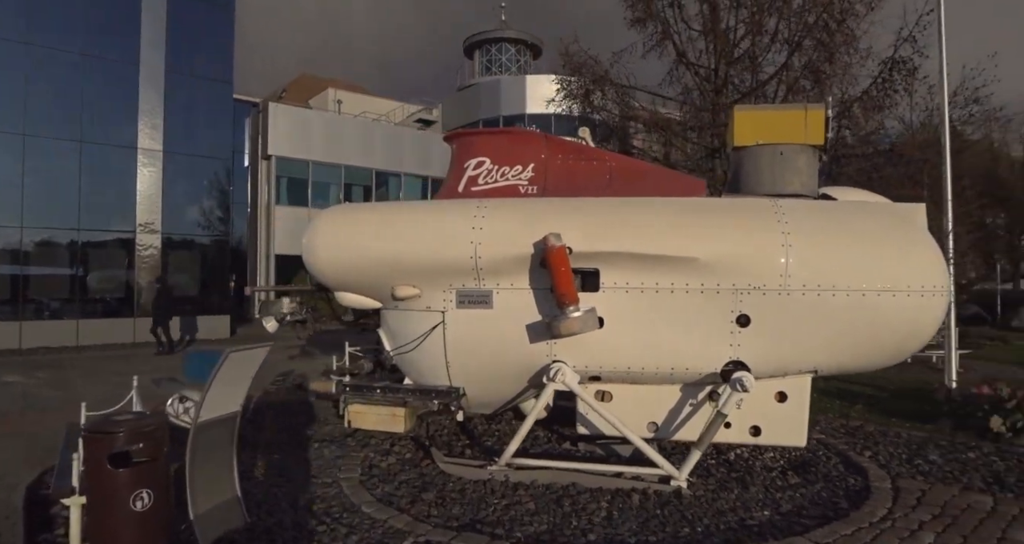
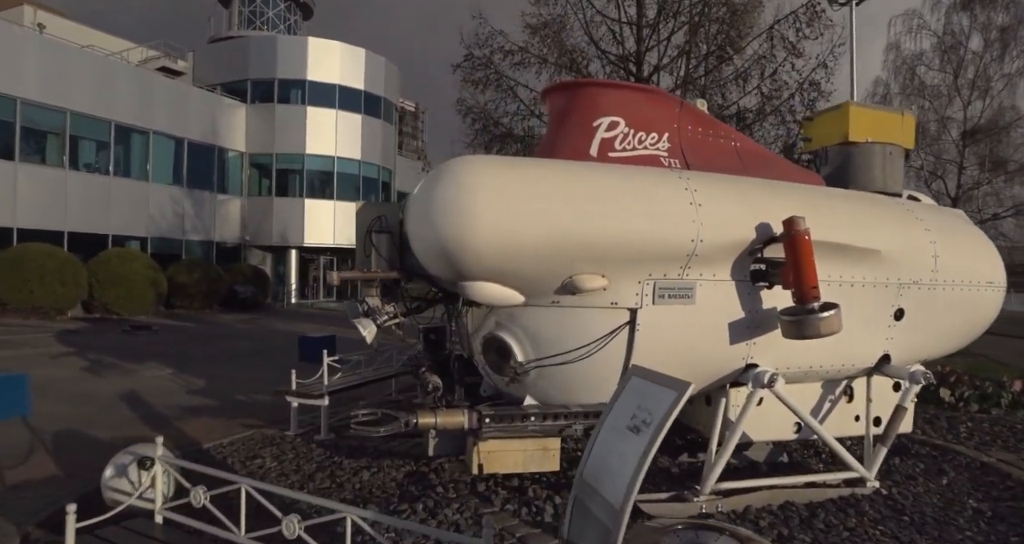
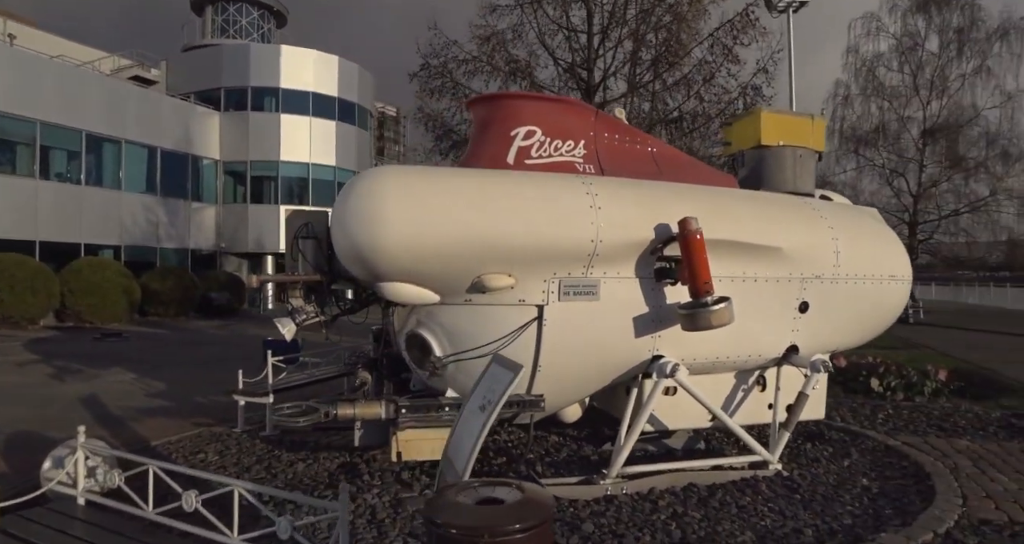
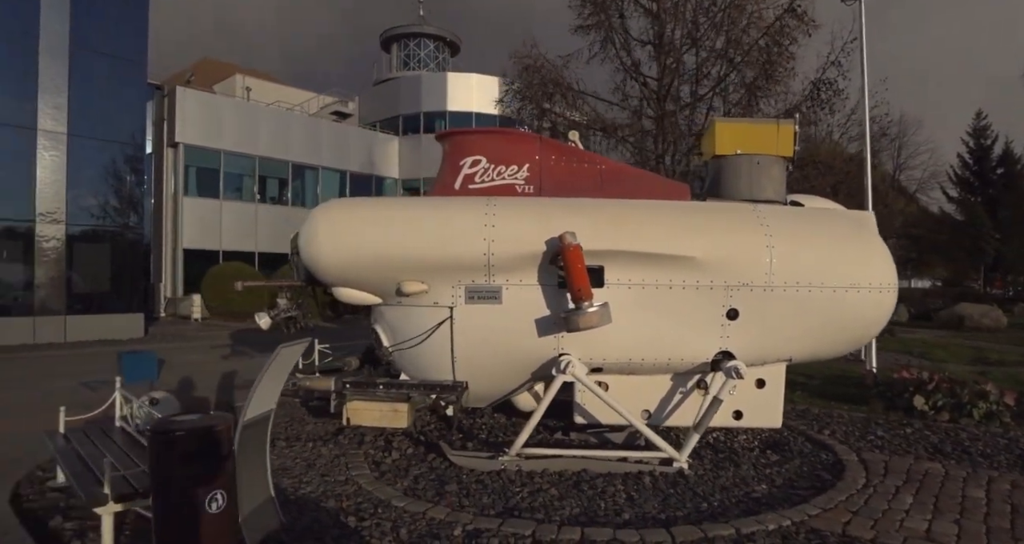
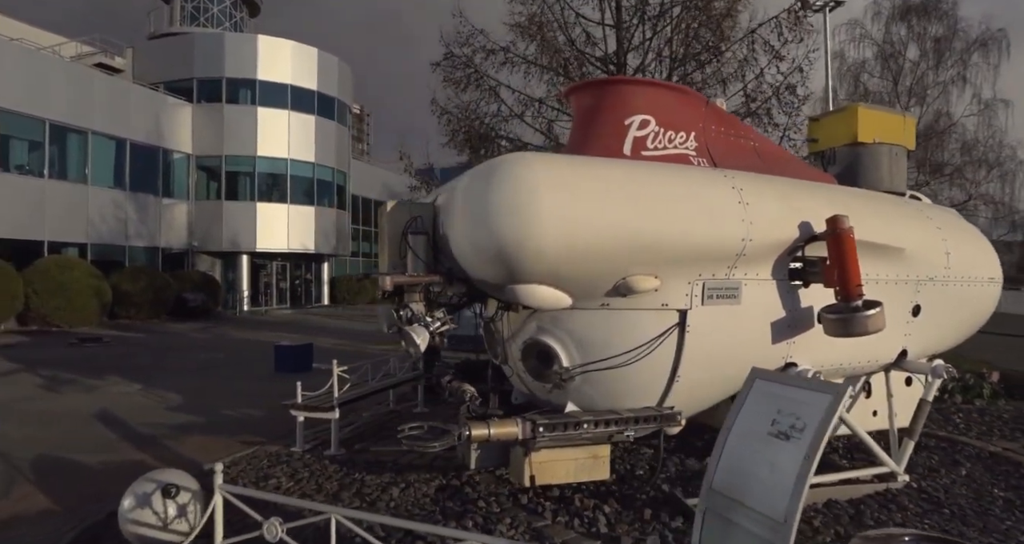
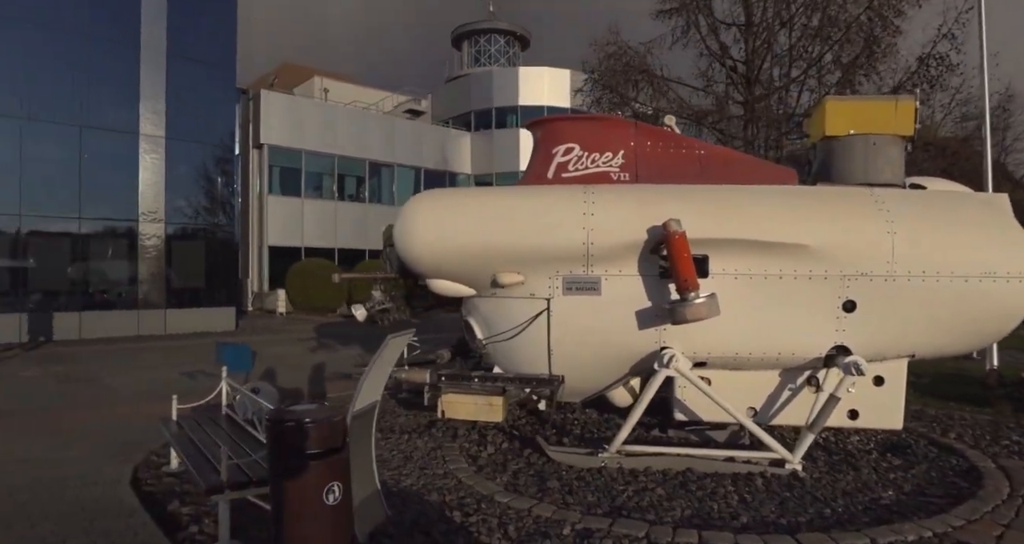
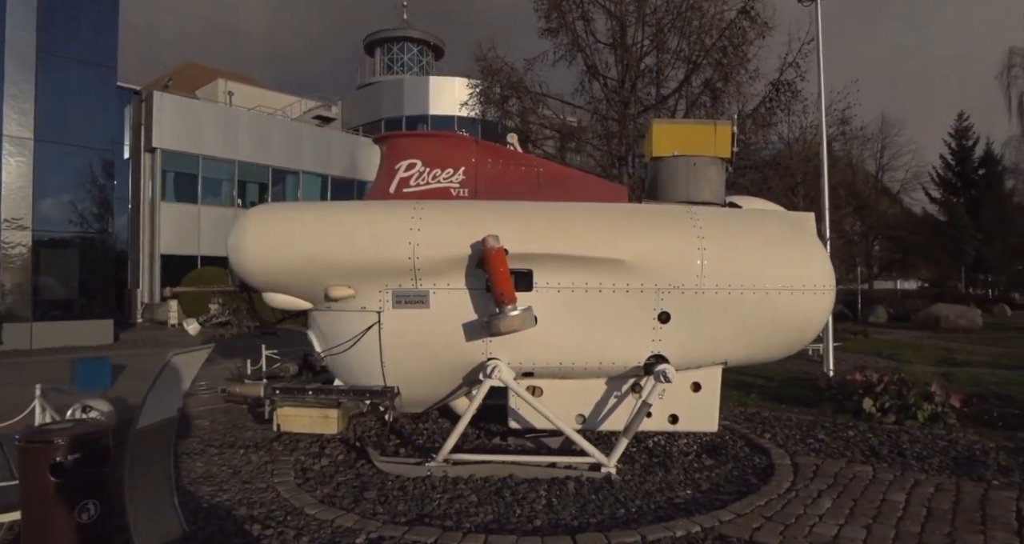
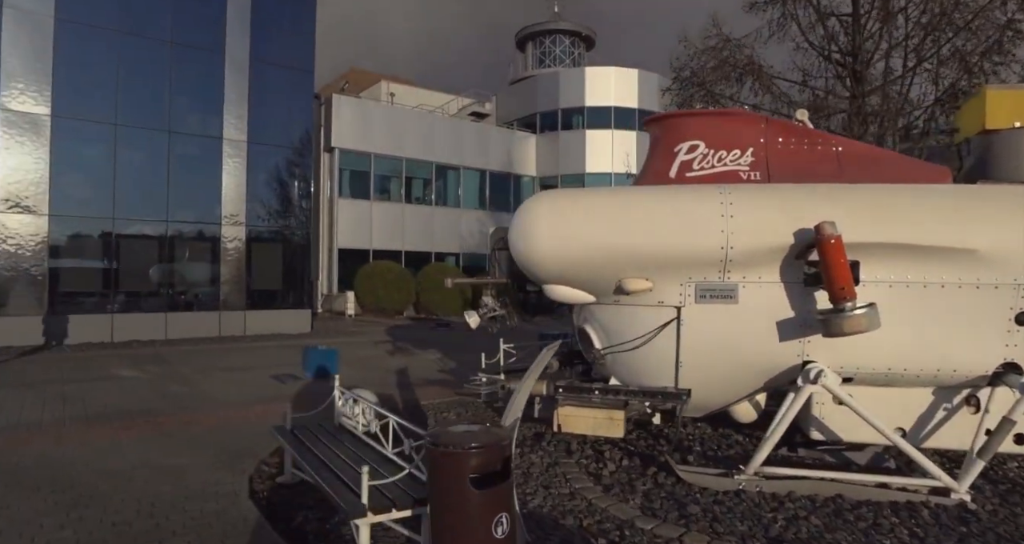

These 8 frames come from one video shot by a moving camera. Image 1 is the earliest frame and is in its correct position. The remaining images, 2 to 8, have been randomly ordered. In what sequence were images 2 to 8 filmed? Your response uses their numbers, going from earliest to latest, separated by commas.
7, 4, 6, 8, 3, 2, 5
